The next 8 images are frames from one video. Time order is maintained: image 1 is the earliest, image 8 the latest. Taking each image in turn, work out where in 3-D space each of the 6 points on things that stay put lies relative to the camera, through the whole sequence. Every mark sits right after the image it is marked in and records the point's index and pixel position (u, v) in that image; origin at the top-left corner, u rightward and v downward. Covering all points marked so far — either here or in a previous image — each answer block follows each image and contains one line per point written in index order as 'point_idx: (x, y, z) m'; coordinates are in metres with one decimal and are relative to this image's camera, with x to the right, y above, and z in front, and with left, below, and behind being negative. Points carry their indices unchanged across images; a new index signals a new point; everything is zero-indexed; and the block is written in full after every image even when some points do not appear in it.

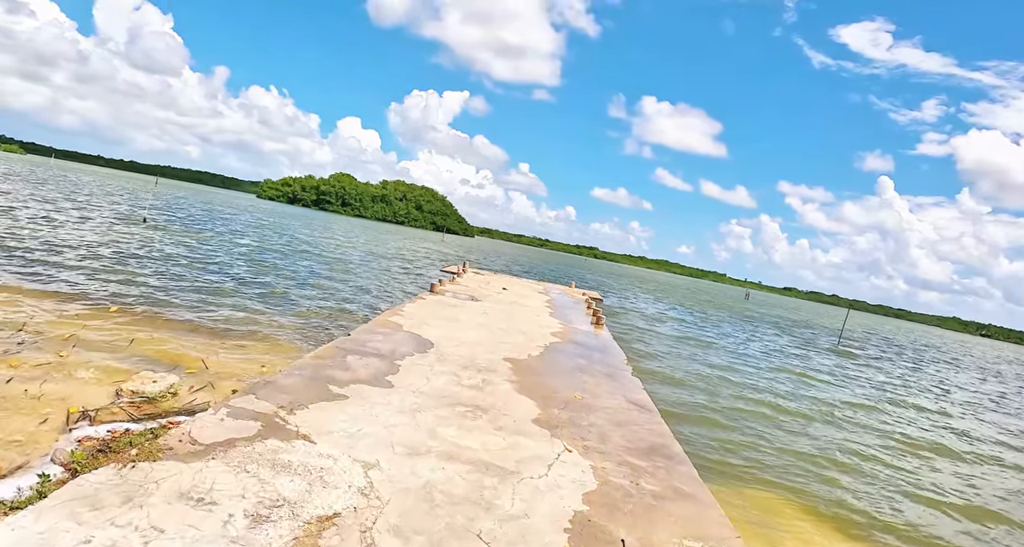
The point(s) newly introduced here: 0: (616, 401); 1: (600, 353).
0: (+2.1, -2.7, +12.4) m
1: (+2.6, -2.4, +17.7) m
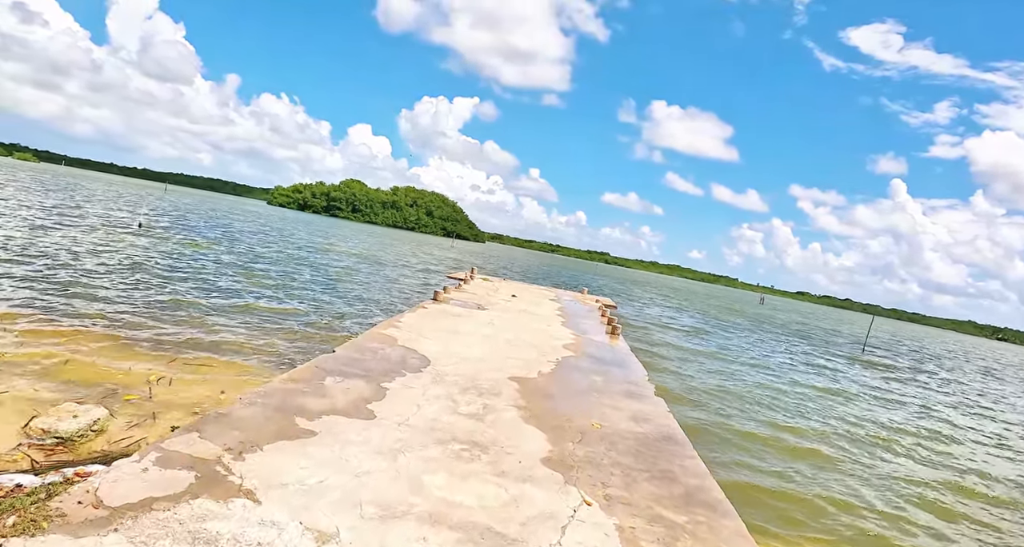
0: (+2.3, -2.8, +10.6) m
1: (+2.8, -2.6, +15.9) m
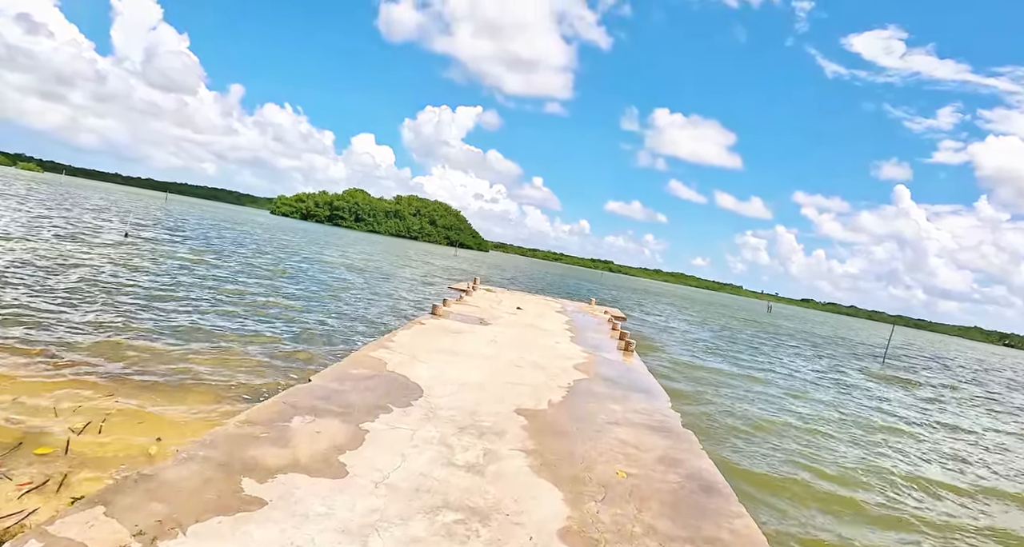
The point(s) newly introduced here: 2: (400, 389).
0: (+2.4, -3.0, +8.8) m
1: (+2.9, -2.9, +14.1) m
2: (-2.0, -2.0, +10.6) m
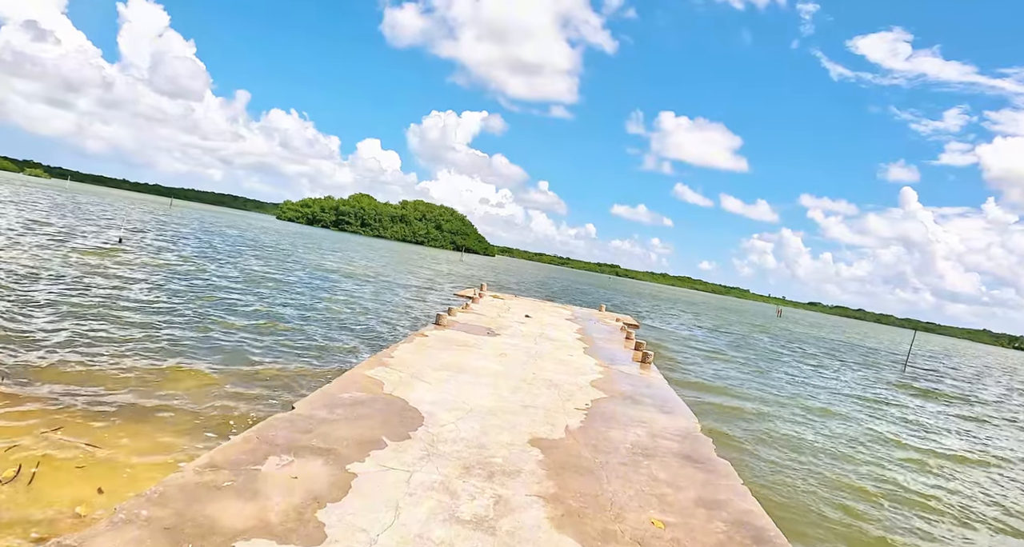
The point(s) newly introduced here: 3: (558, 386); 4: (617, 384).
0: (+2.6, -3.1, +7.5) m
1: (+3.1, -3.0, +12.7) m
2: (-1.8, -2.2, +9.3) m
3: (+1.0, -2.5, +13.4) m
4: (+2.6, -2.8, +15.1) m
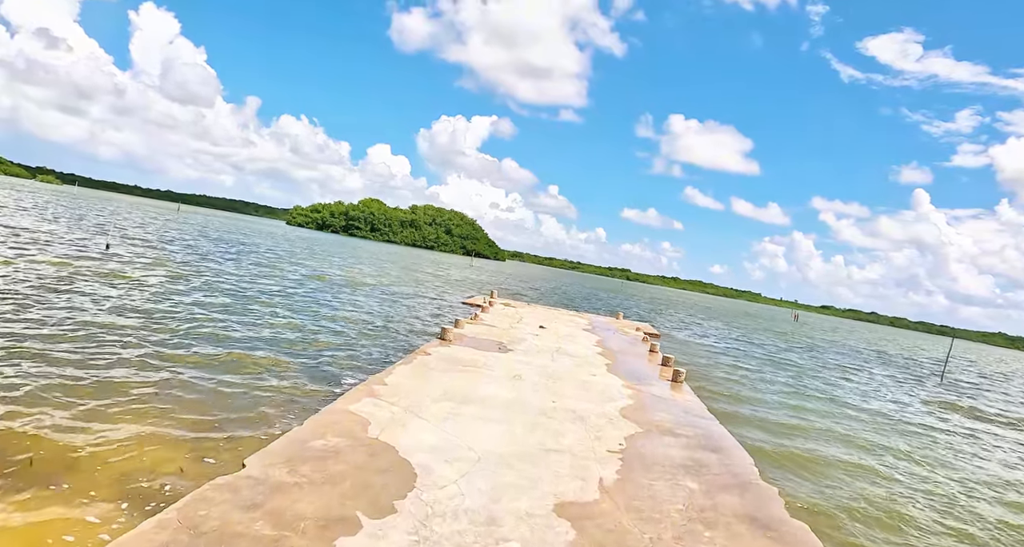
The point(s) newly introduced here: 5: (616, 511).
0: (+2.8, -3.3, +5.2) m
1: (+3.4, -3.2, +10.5) m
2: (-1.6, -2.4, +7.1) m
3: (+1.3, -2.7, +11.1) m
4: (+3.0, -3.0, +12.8) m
5: (+1.3, -2.9, +7.2) m
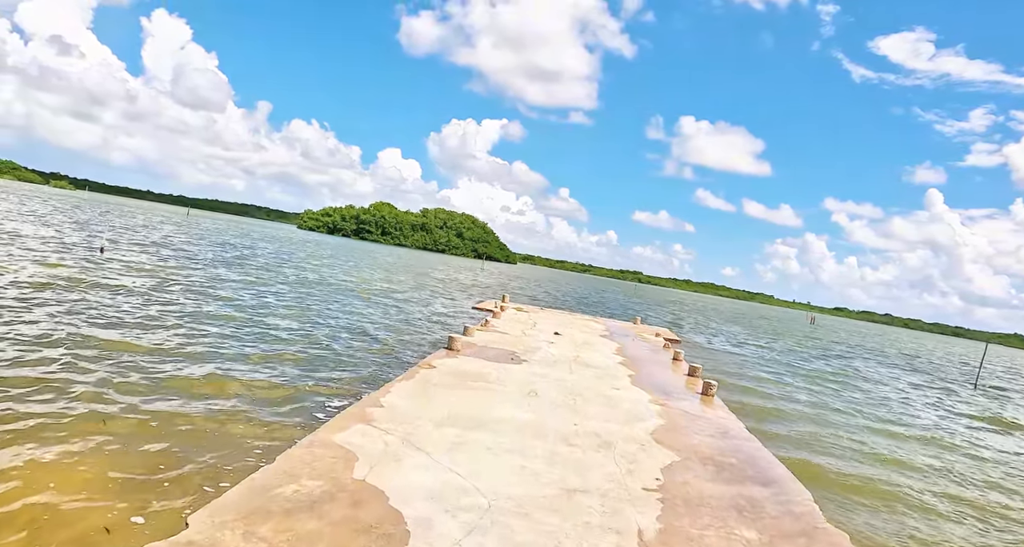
0: (+2.9, -3.3, +3.6) m
1: (+3.7, -3.2, +8.9) m
2: (-1.4, -2.4, +5.6) m
3: (+1.6, -2.8, +9.6) m
4: (+3.3, -3.0, +11.2) m
5: (+1.5, -2.9, +5.7) m
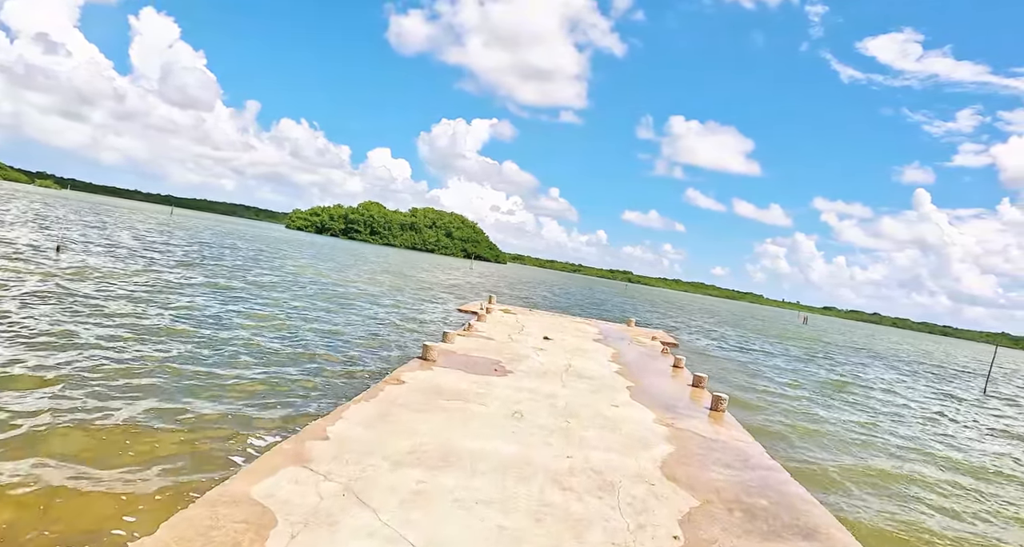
0: (+2.7, -3.3, +1.7) m
1: (+3.4, -3.2, +7.0) m
2: (-1.6, -2.4, +3.6) m
3: (+1.3, -2.7, +7.7) m
4: (+3.0, -3.0, +9.3) m
5: (+1.3, -2.9, +3.8) m
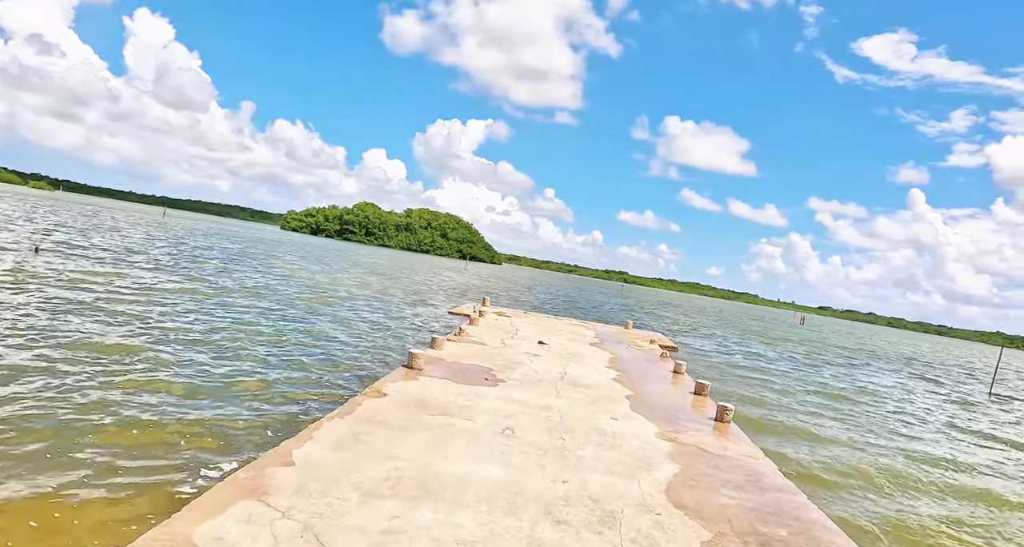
0: (+2.6, -3.3, +0.9) m
1: (+3.3, -3.3, +6.1) m
2: (-1.7, -2.5, +2.7) m
3: (+1.1, -2.8, +6.8) m
4: (+2.8, -3.0, +8.5) m
5: (+1.1, -2.9, +2.9) m
